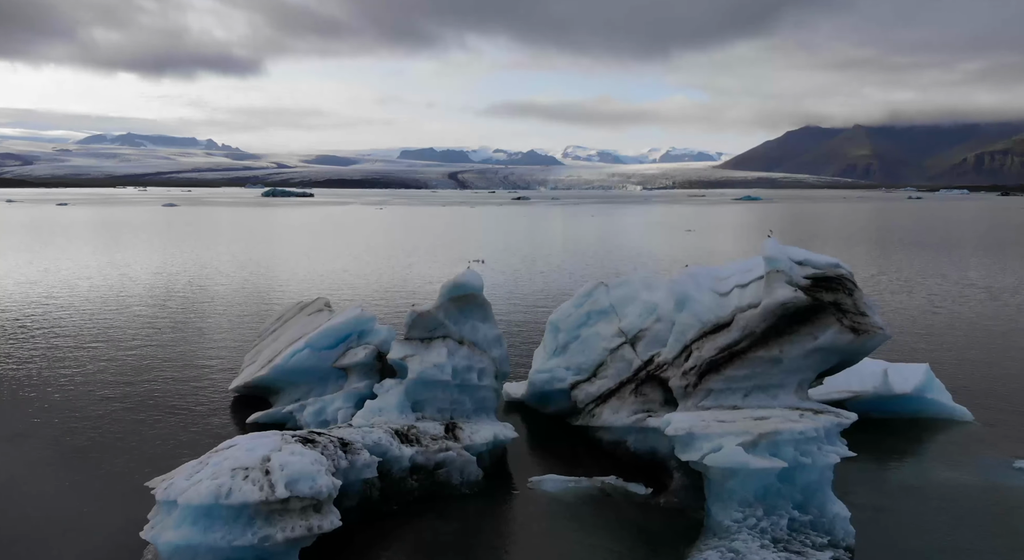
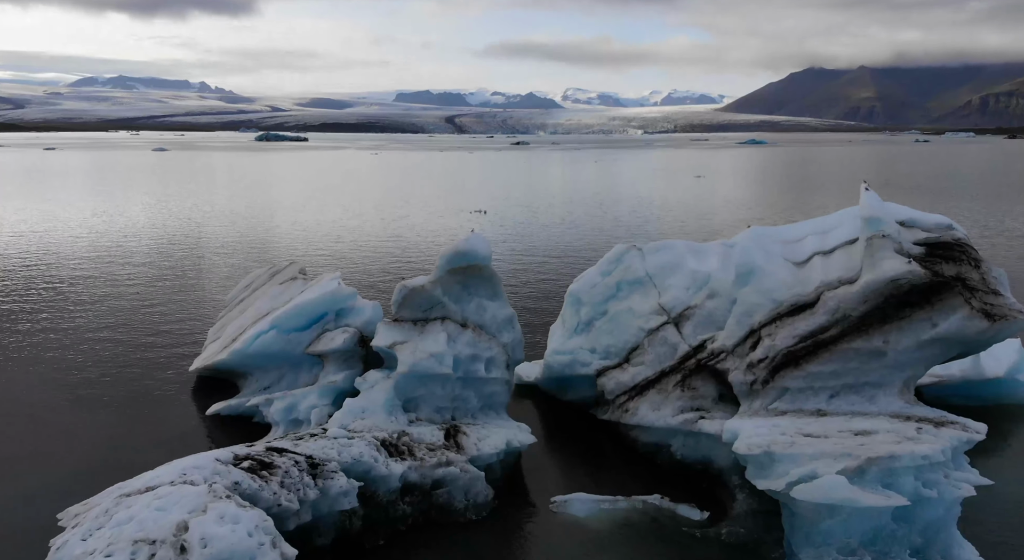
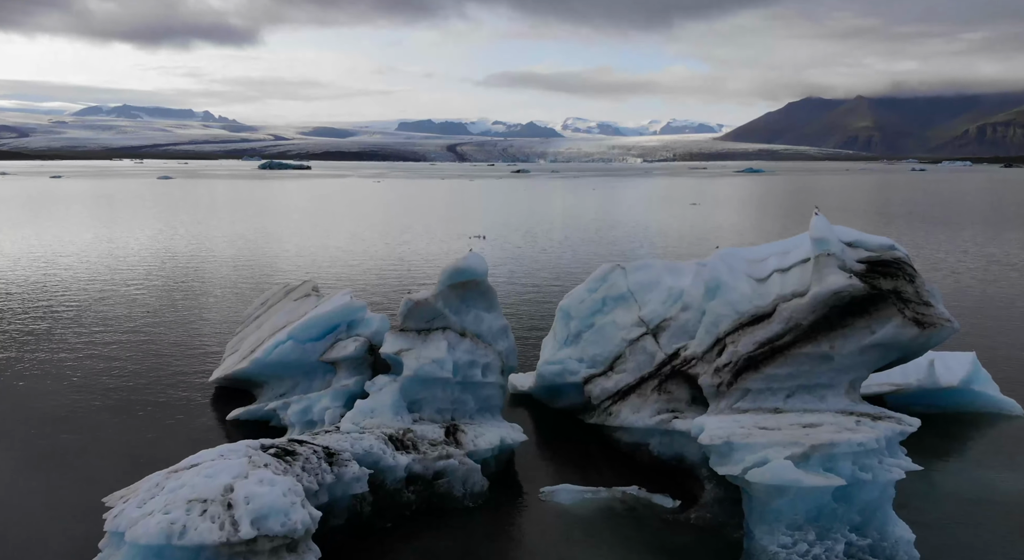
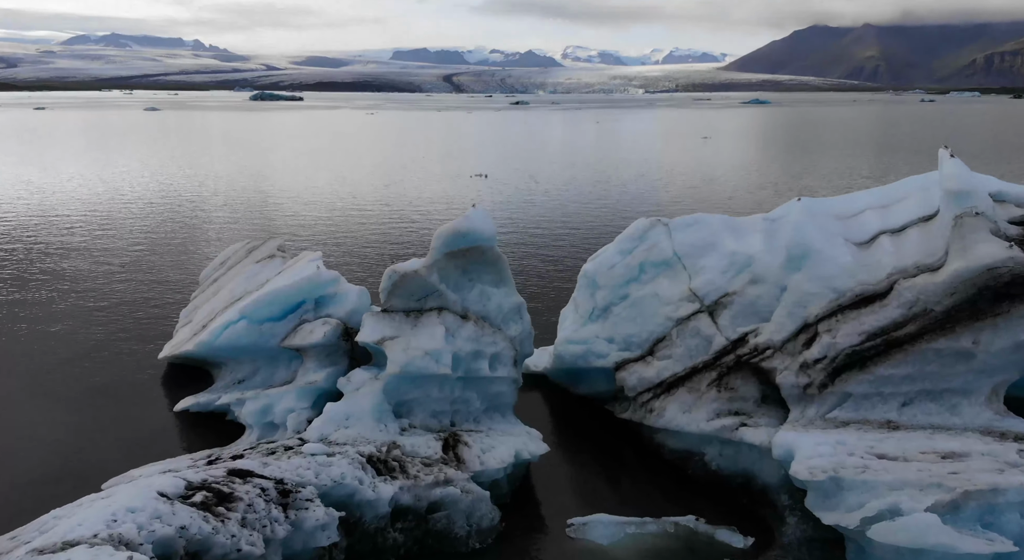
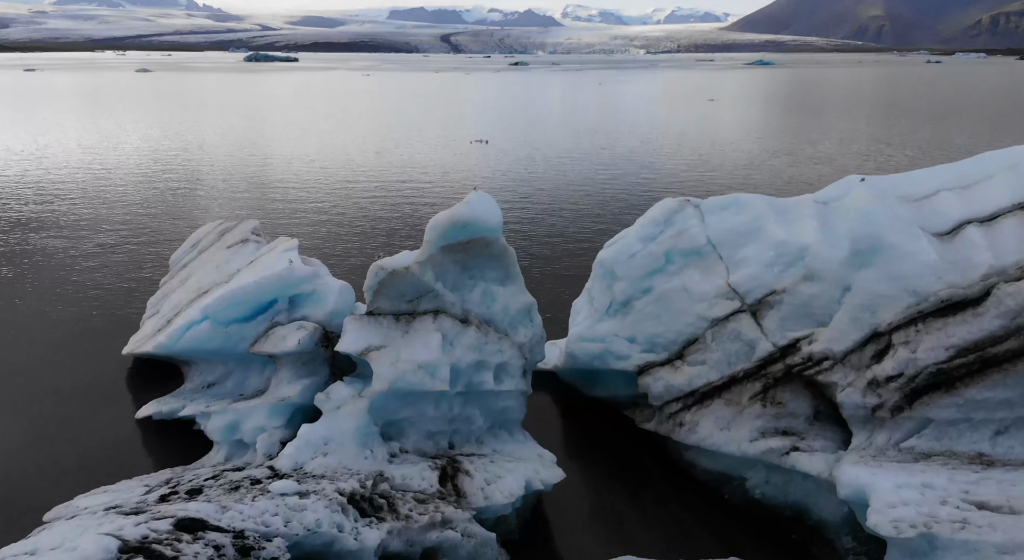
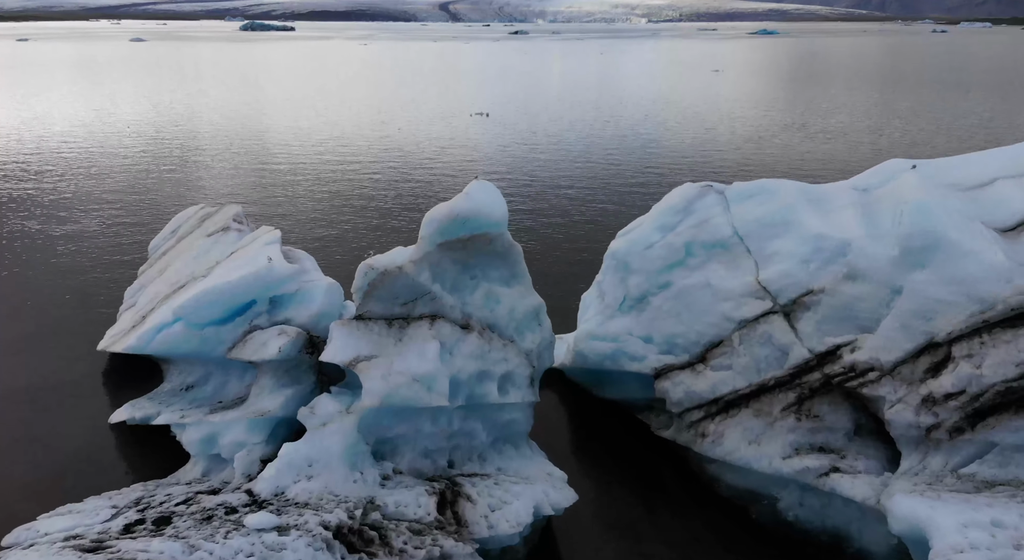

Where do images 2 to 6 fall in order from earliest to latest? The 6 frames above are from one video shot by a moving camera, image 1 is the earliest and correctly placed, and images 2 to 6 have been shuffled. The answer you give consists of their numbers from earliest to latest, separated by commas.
3, 2, 4, 5, 6
